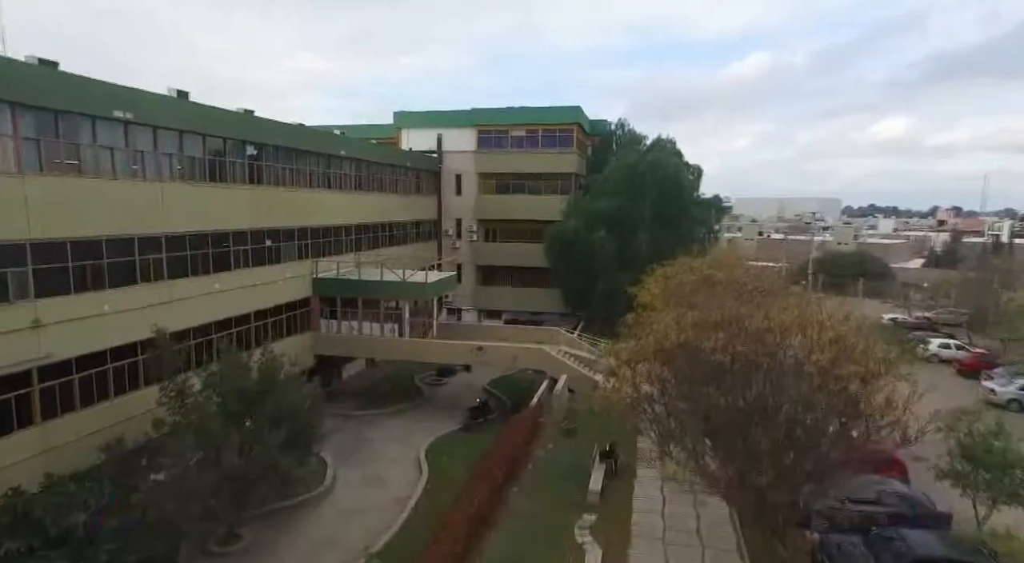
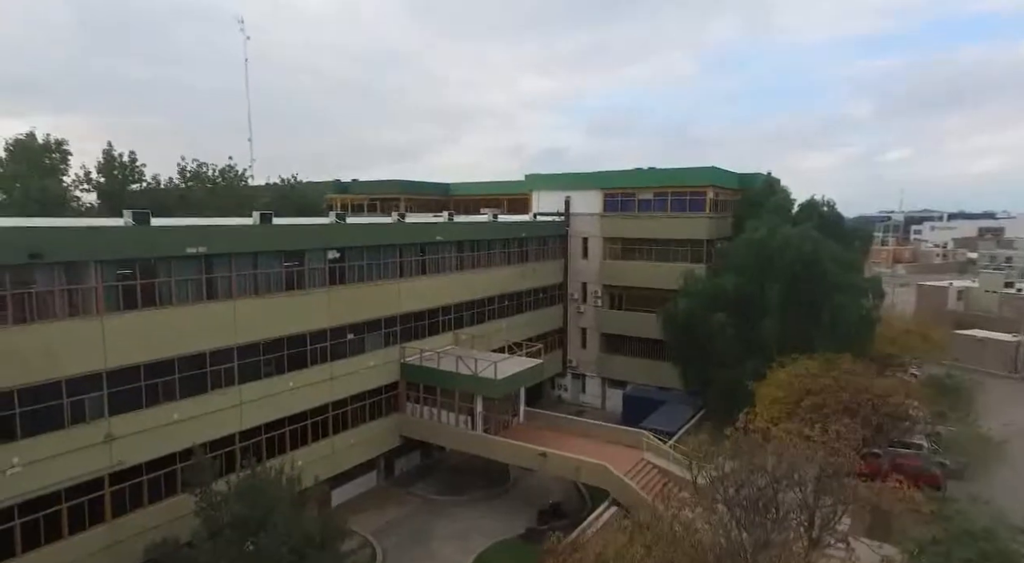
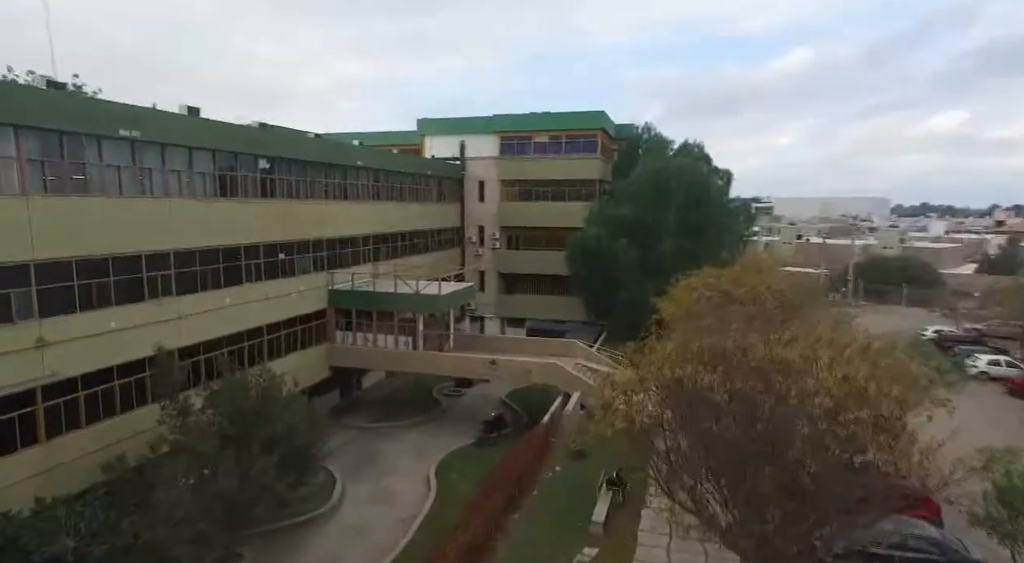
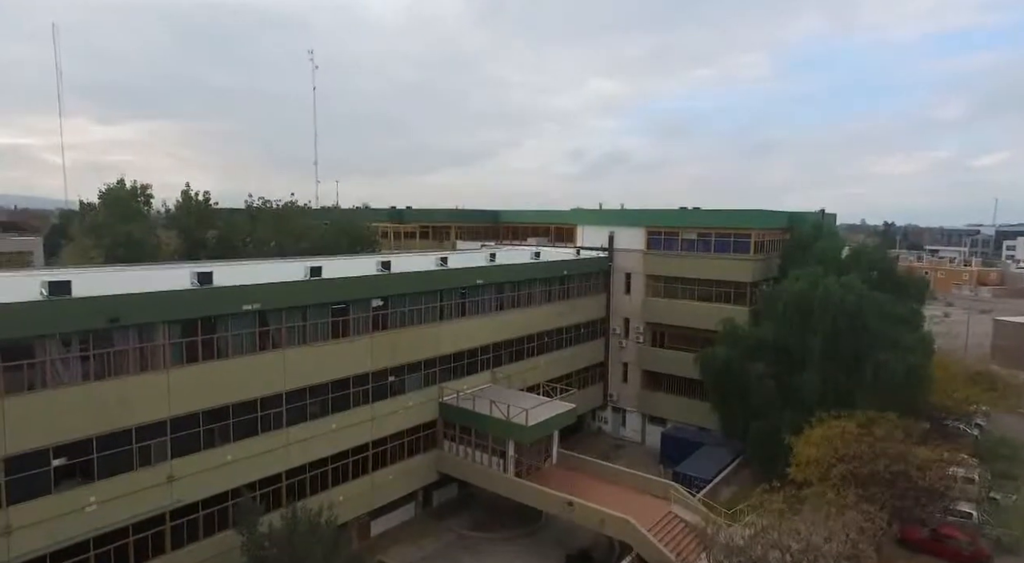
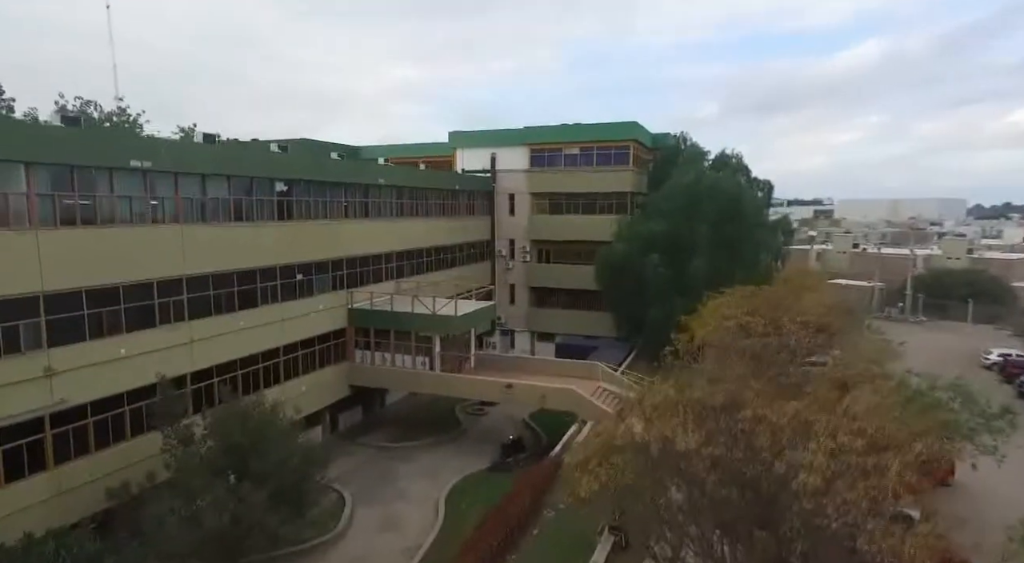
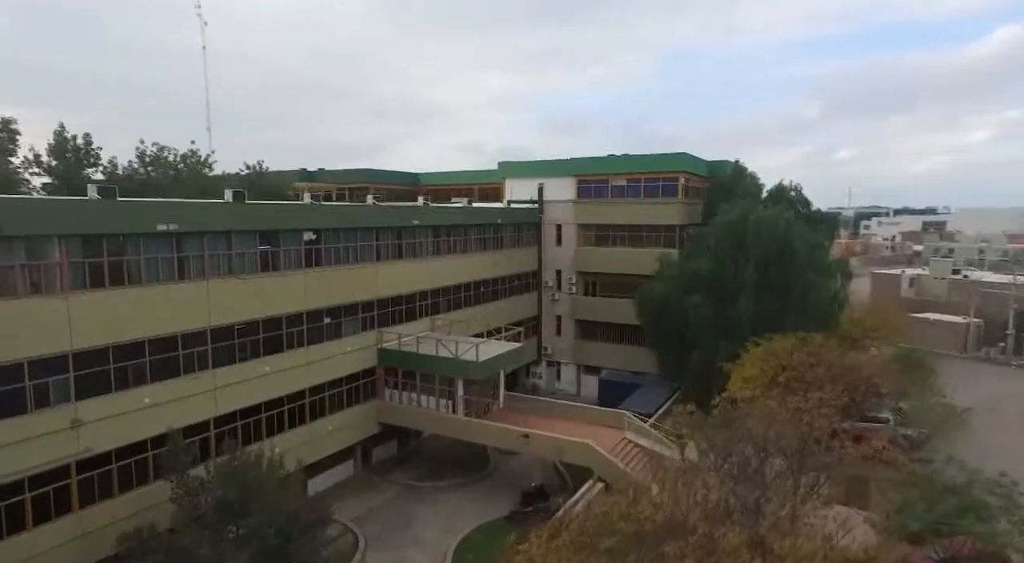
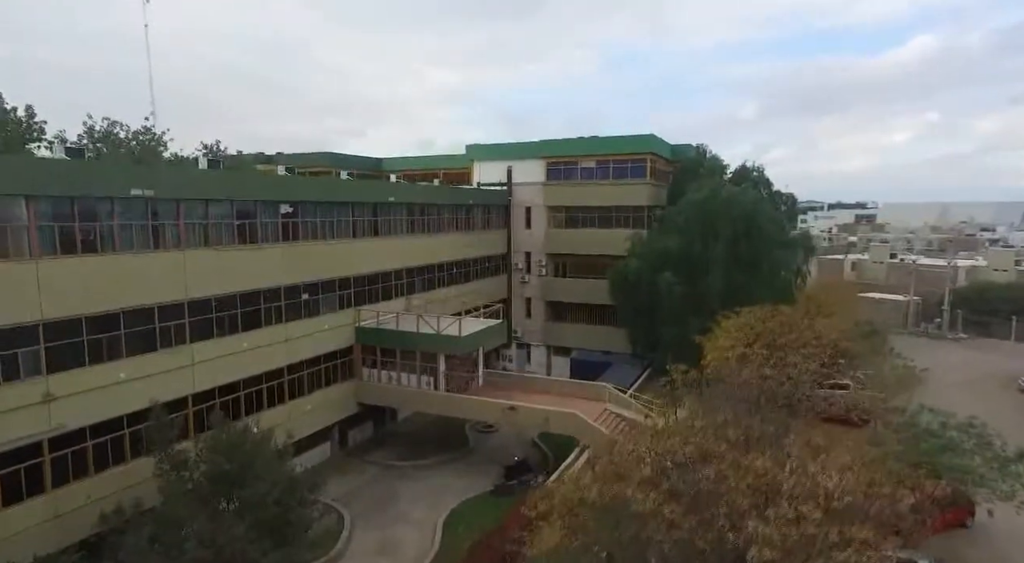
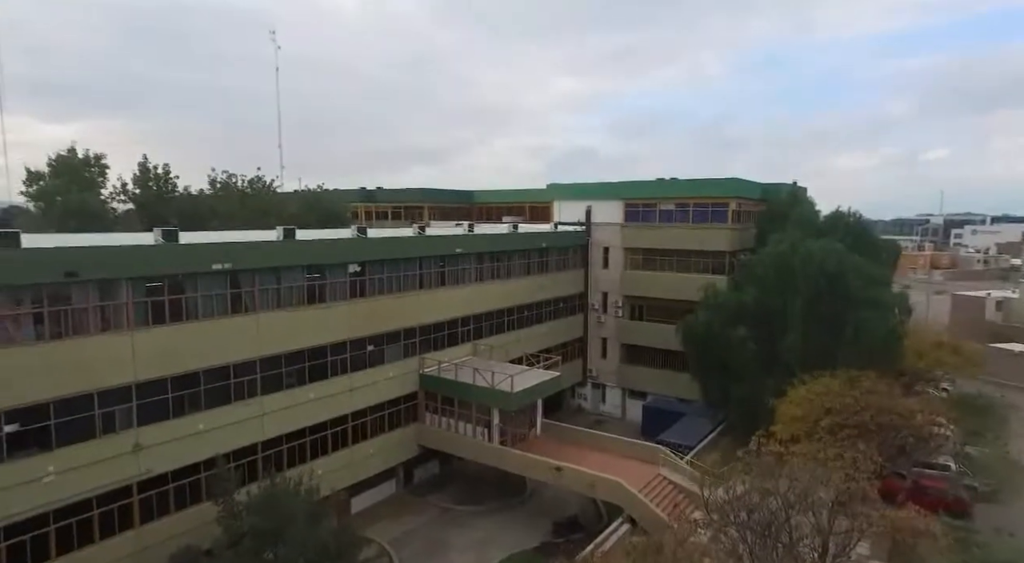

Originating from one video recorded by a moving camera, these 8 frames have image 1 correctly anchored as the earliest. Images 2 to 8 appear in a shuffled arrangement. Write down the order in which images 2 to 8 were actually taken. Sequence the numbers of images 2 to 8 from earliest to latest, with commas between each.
3, 5, 7, 6, 2, 8, 4
